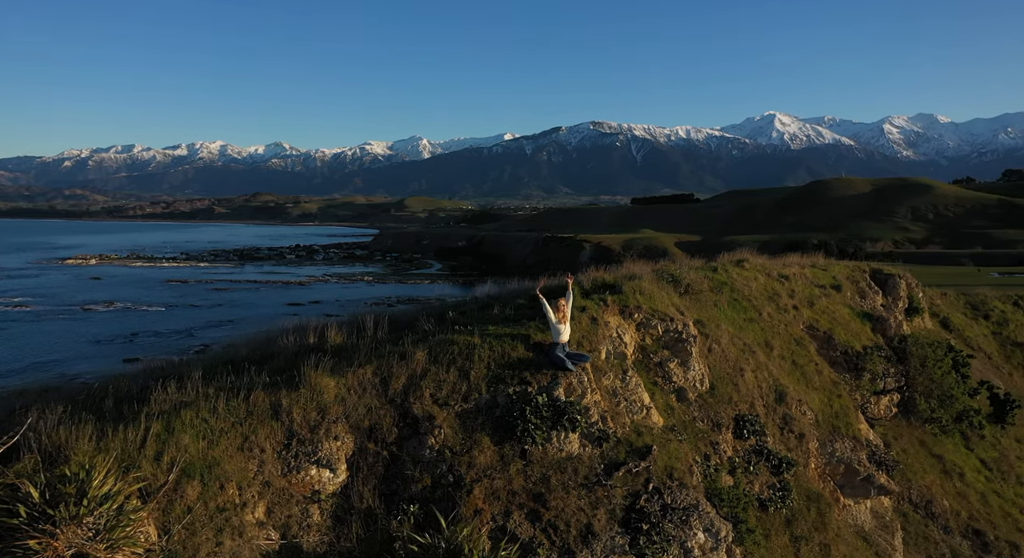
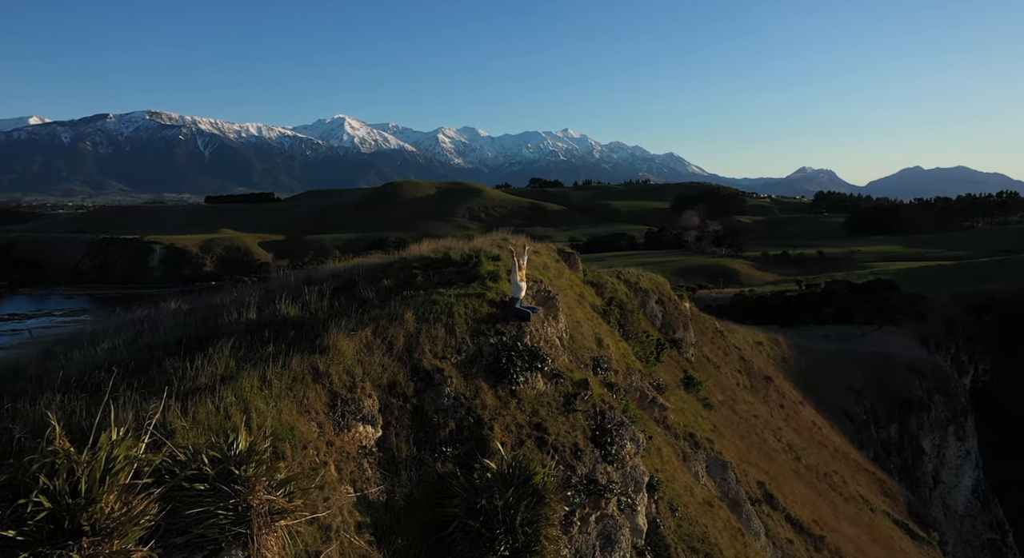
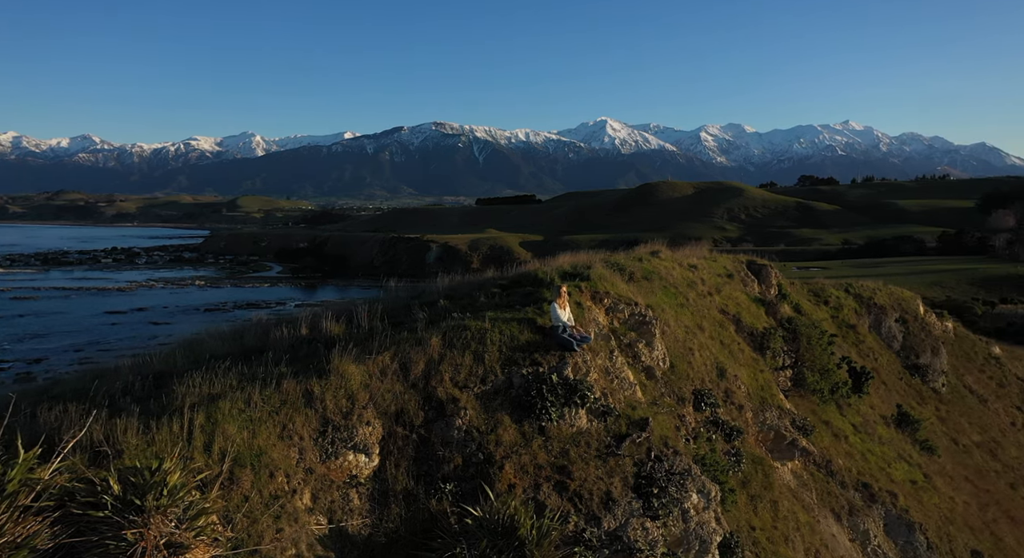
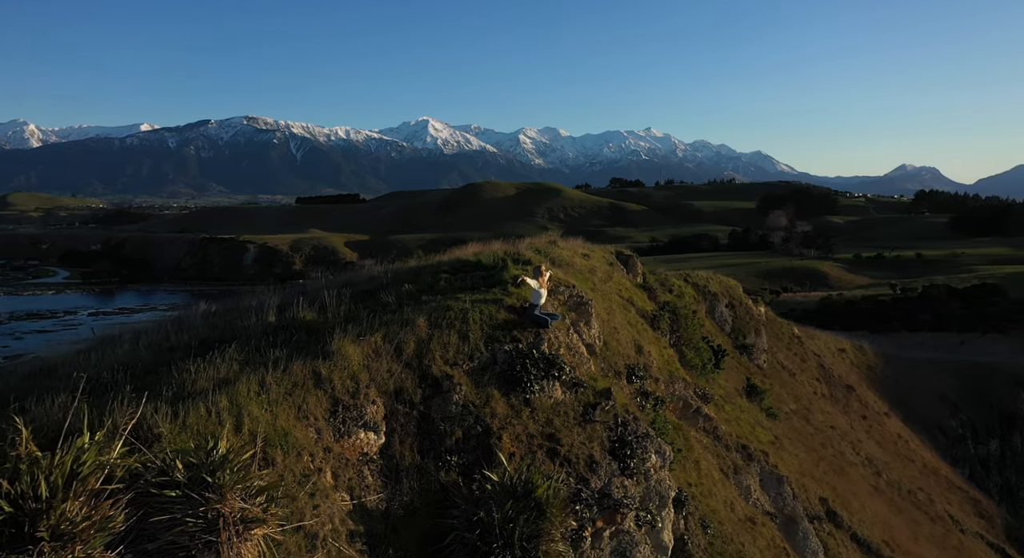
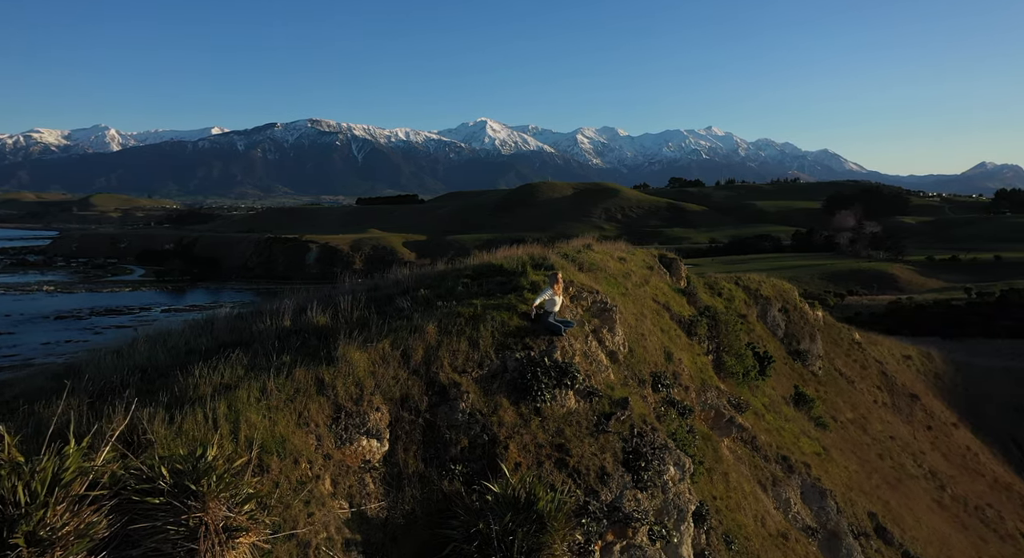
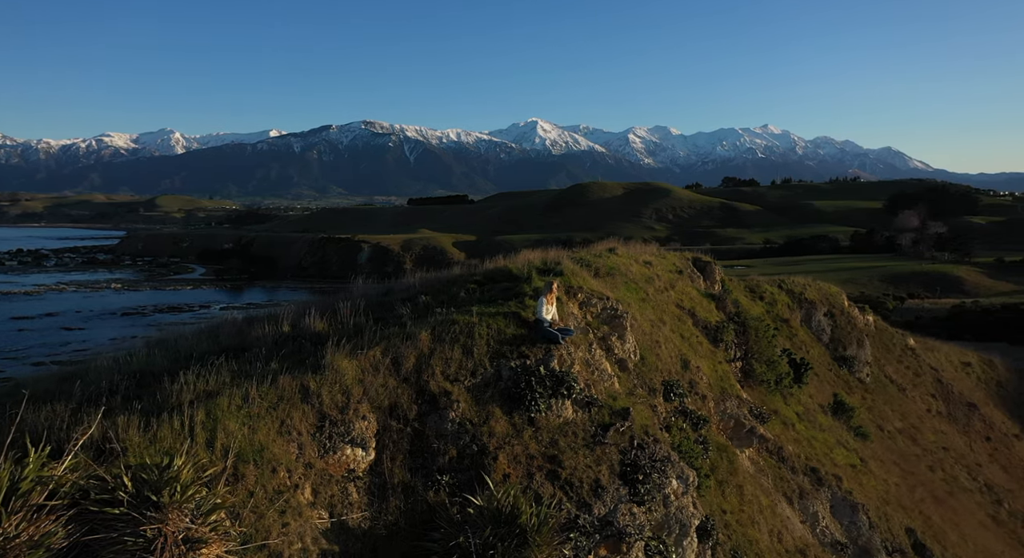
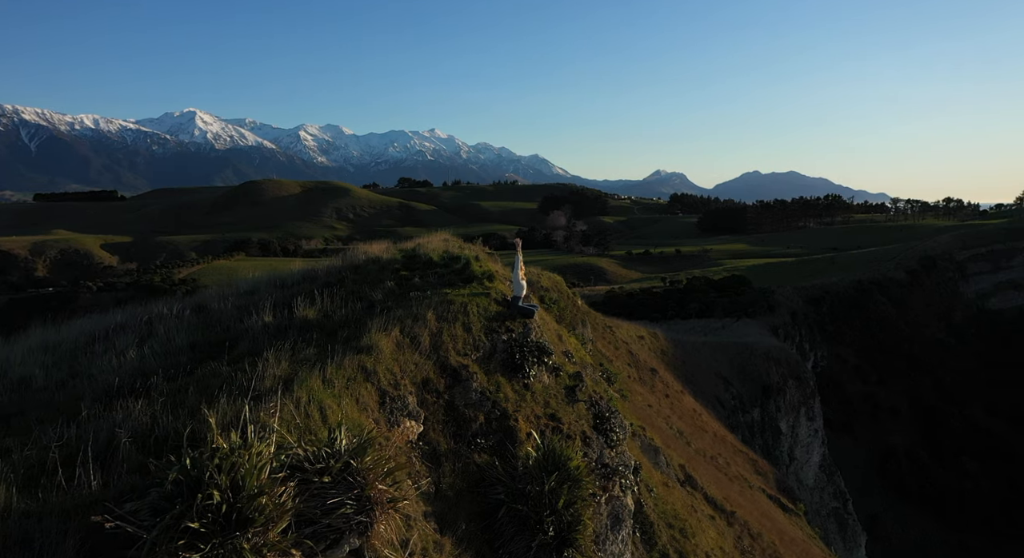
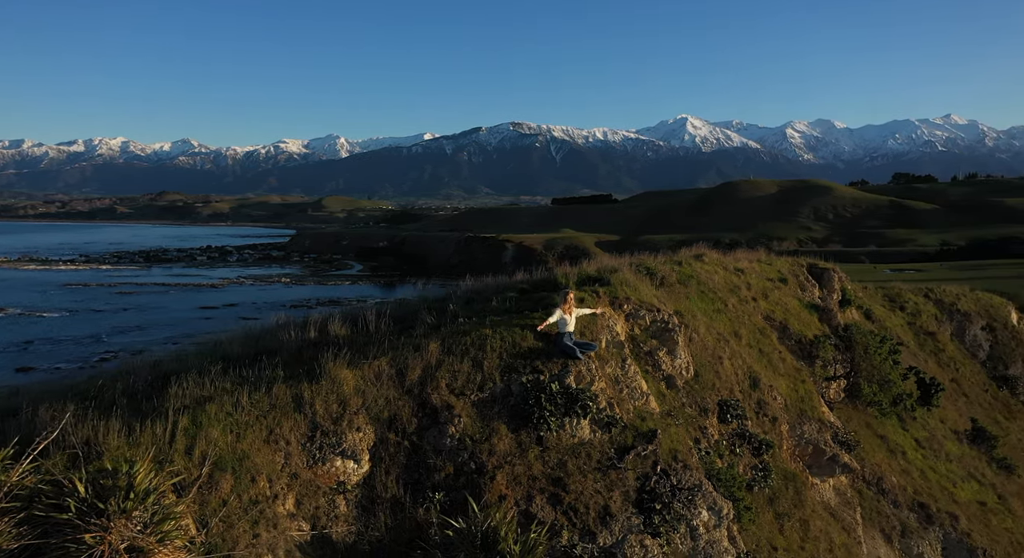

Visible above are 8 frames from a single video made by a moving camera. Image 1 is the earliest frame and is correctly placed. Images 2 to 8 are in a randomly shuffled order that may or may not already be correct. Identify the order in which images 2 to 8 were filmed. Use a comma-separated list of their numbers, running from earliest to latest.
8, 3, 6, 5, 4, 2, 7
